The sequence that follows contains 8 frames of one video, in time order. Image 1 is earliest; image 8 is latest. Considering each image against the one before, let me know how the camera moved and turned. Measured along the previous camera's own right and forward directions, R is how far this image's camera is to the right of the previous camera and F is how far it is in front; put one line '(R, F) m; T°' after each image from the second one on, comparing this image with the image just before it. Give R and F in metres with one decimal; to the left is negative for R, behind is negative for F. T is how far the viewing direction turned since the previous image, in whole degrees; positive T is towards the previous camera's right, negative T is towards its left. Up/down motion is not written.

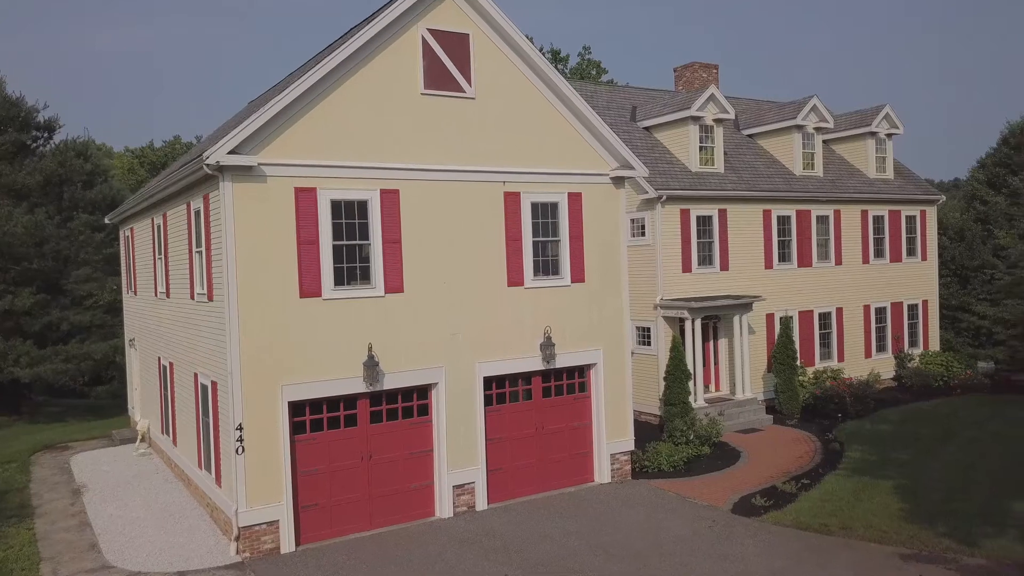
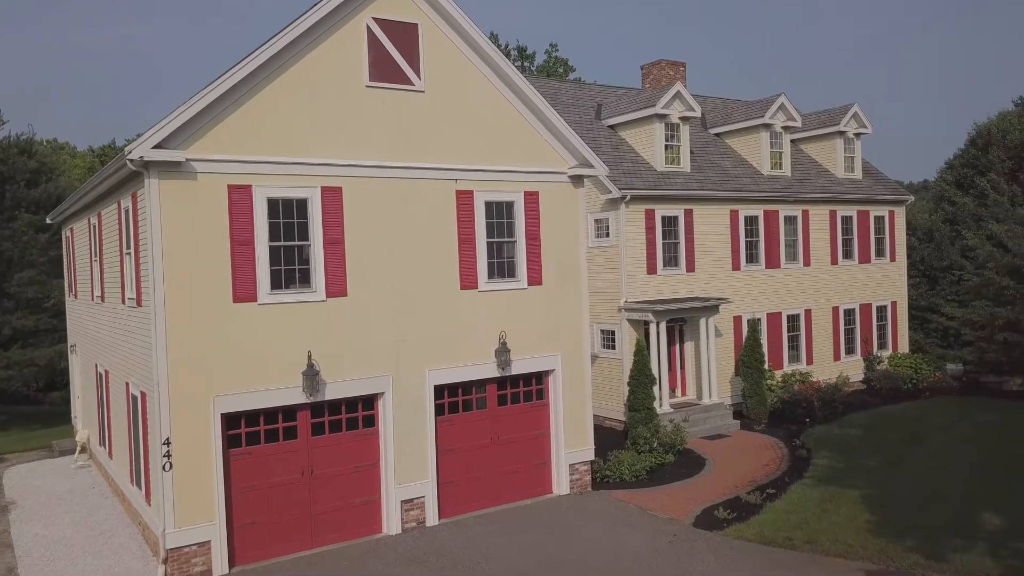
(+0.4, +0.7) m; +2°
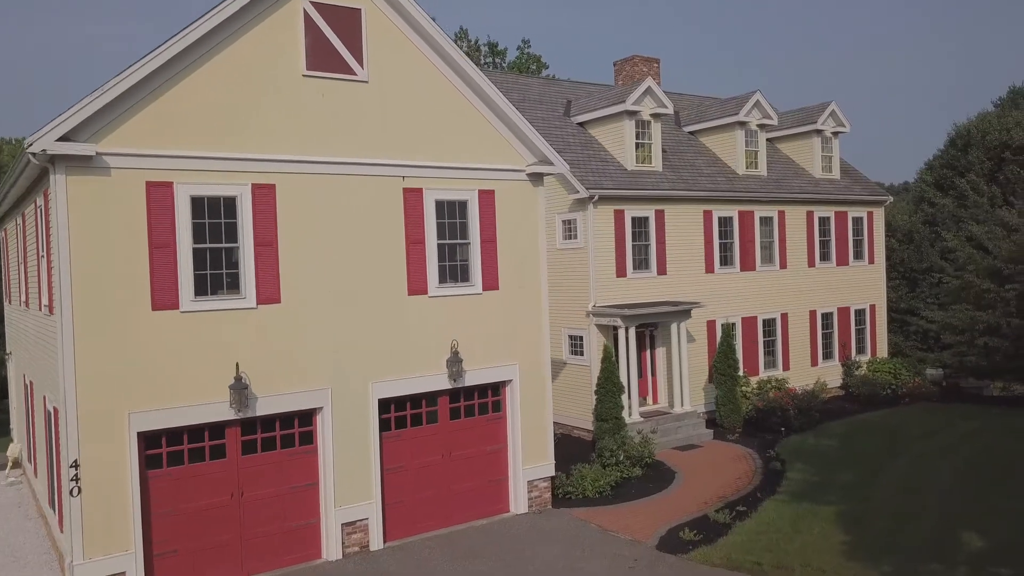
(+0.5, +0.9) m; +1°
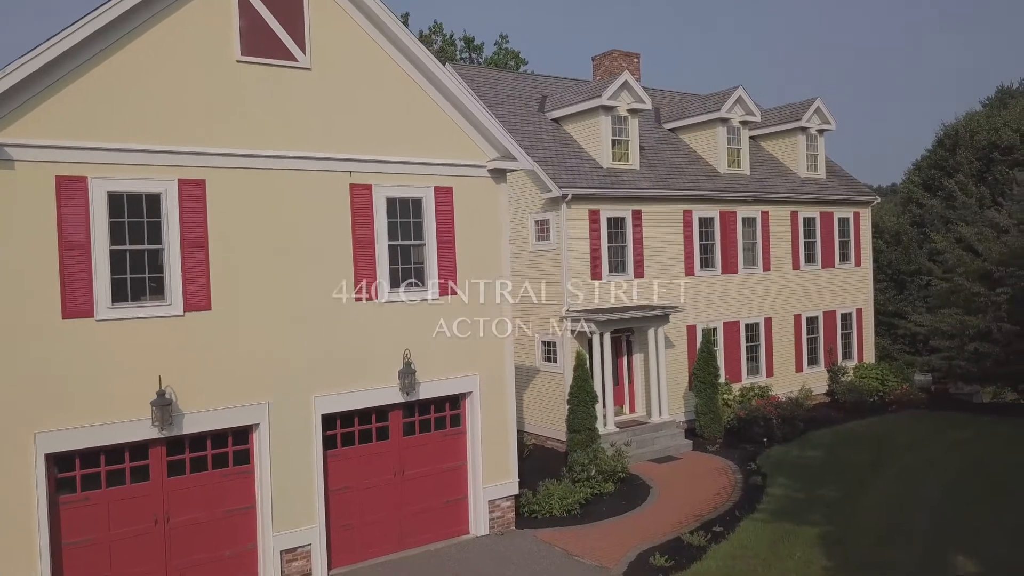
(+0.5, +1.0) m; +1°
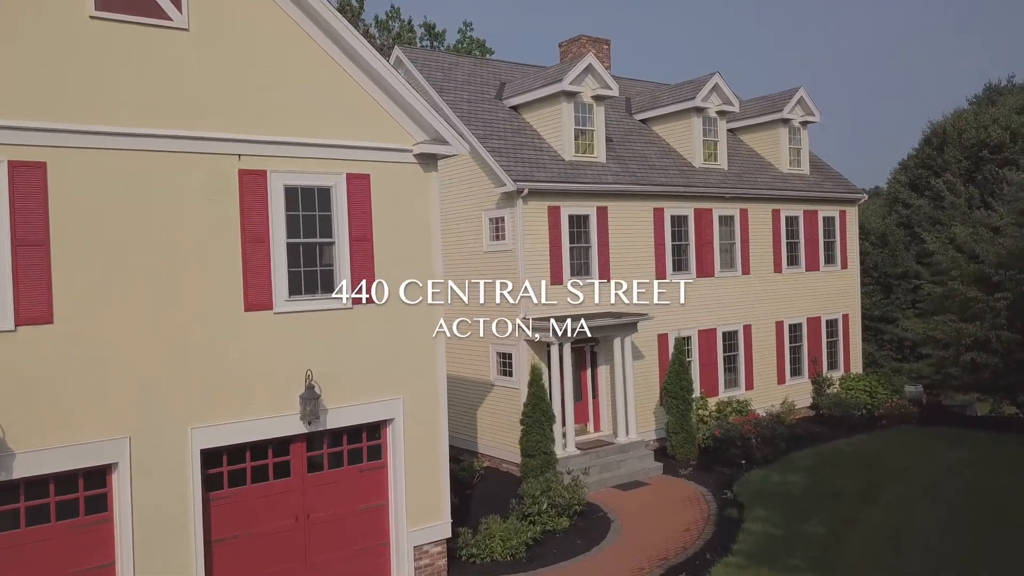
(+0.8, +2.0) m; +1°
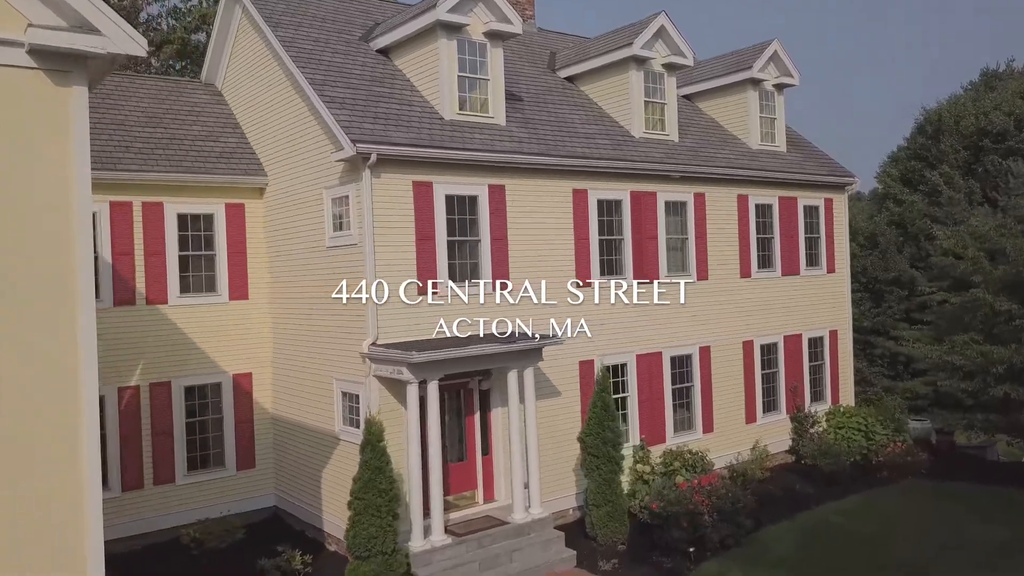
(+2.0, +5.2) m; +1°
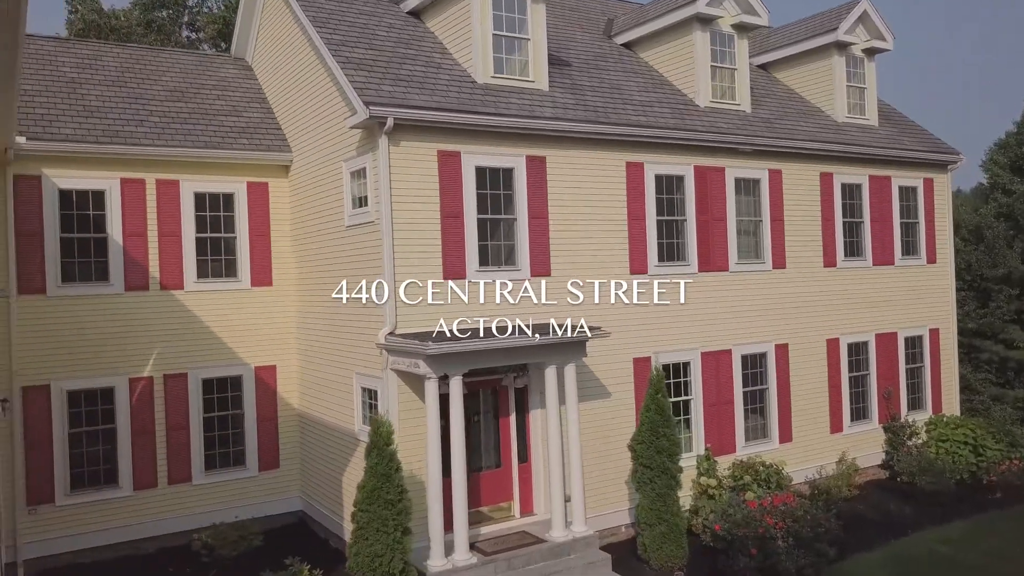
(+0.6, +1.6) m; -6°
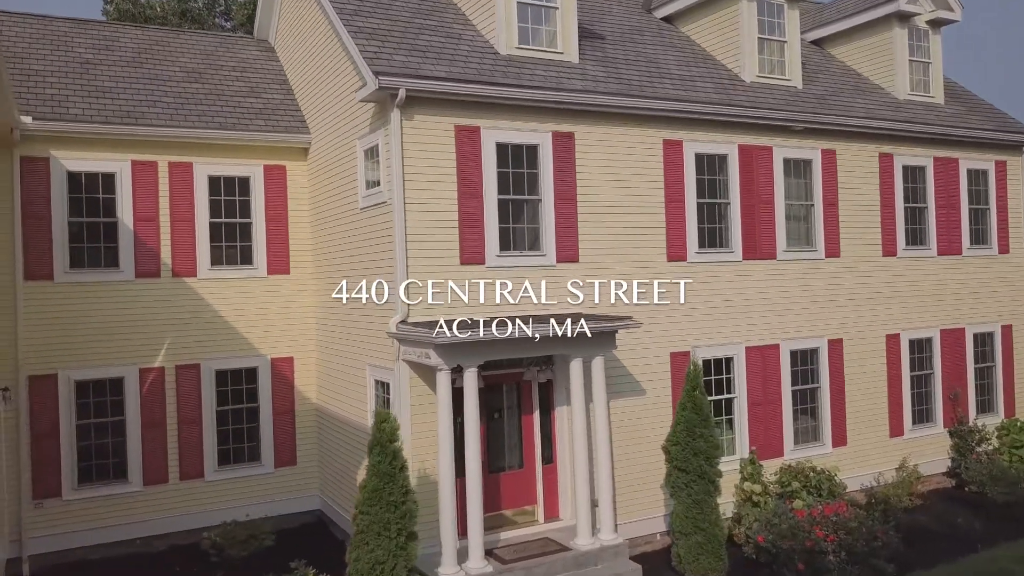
(+0.4, +0.8) m; -4°
